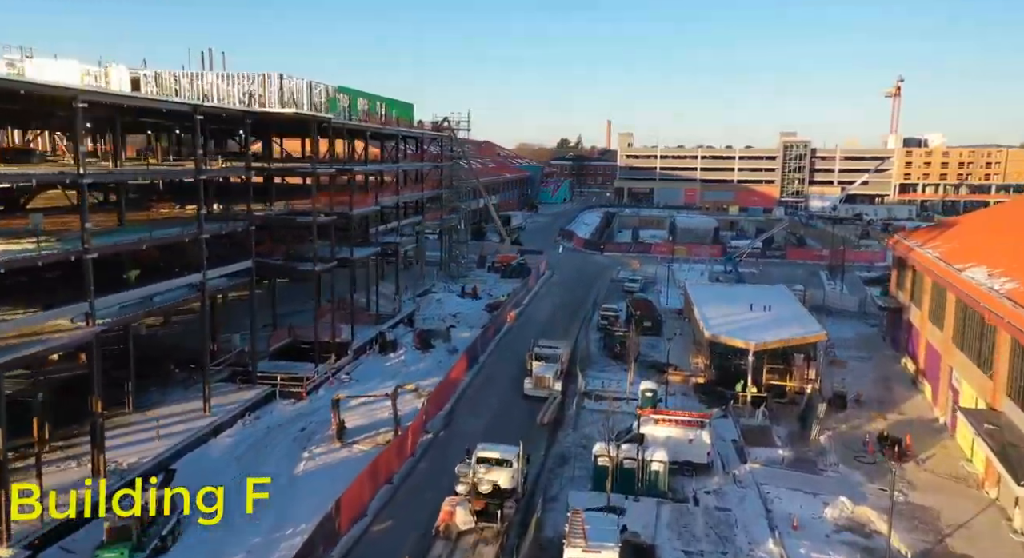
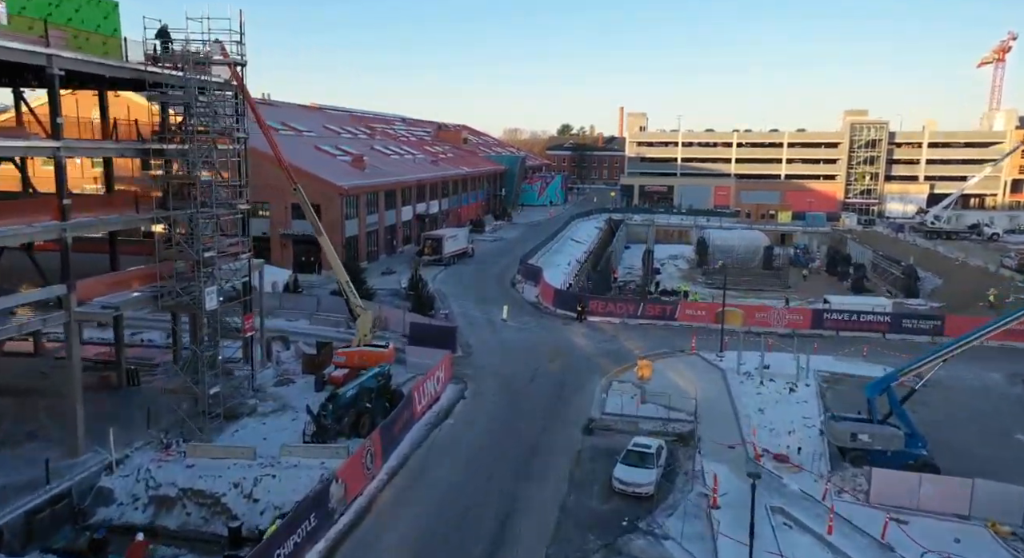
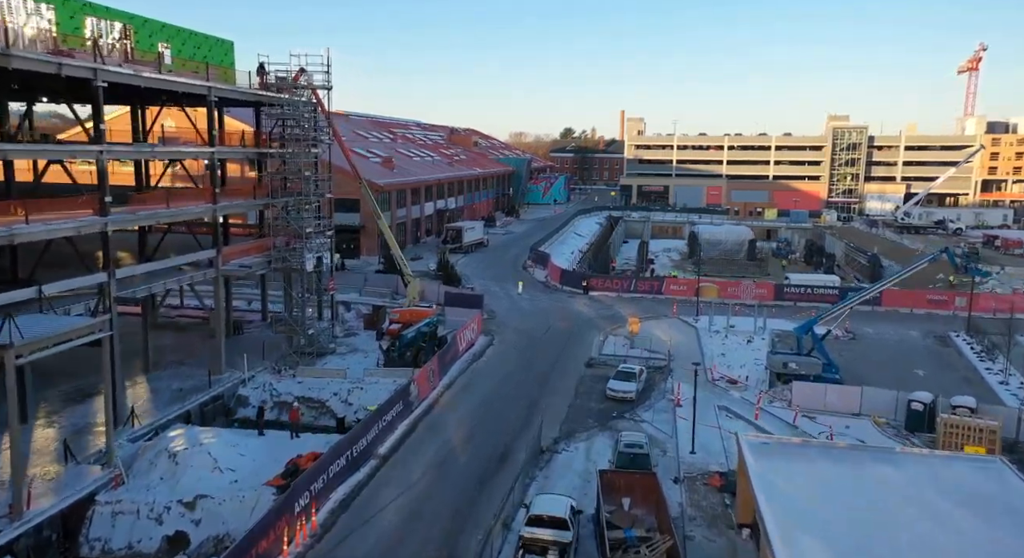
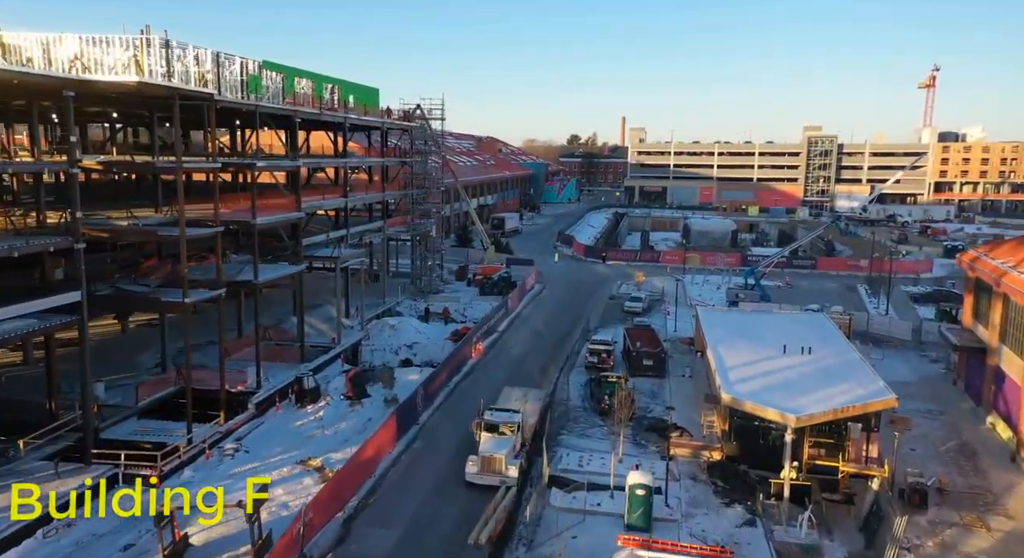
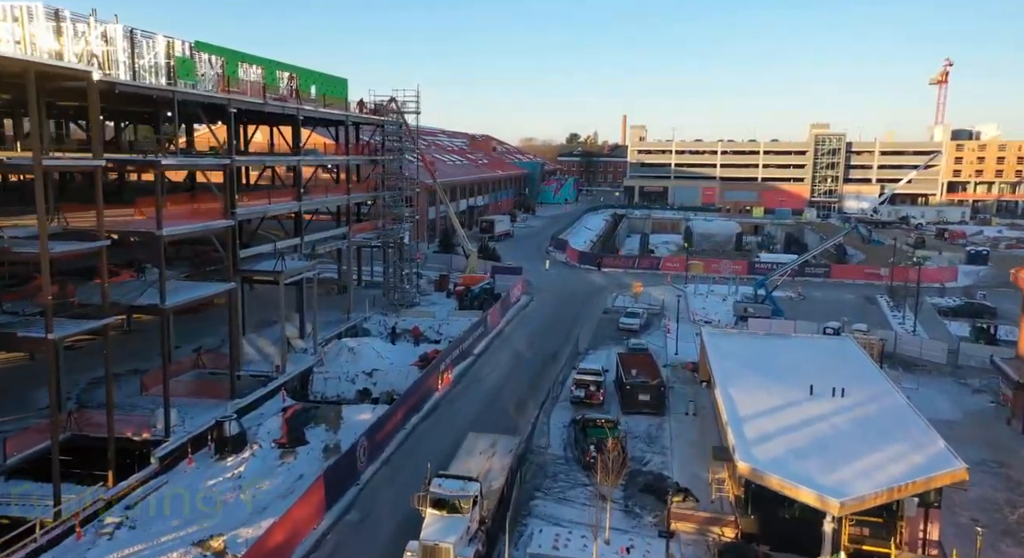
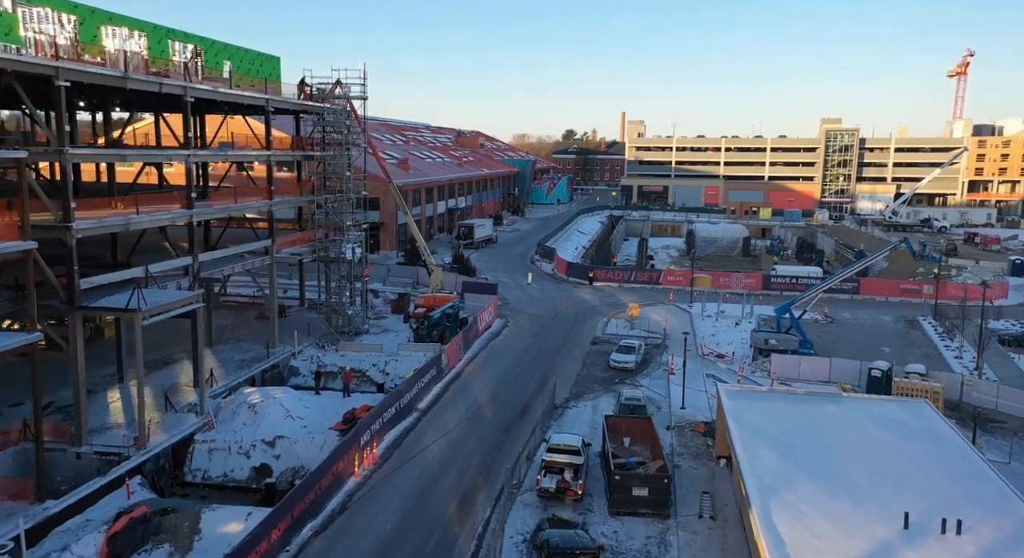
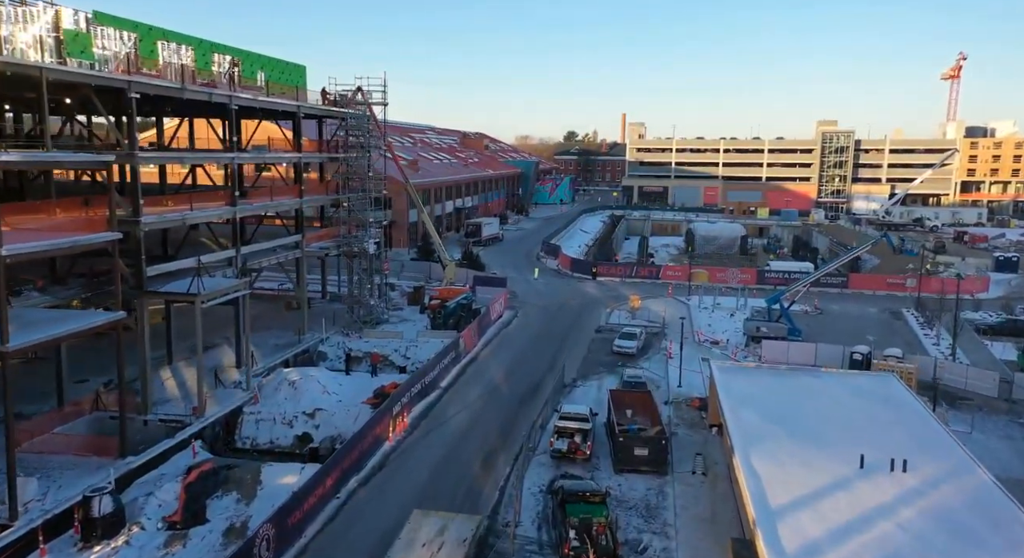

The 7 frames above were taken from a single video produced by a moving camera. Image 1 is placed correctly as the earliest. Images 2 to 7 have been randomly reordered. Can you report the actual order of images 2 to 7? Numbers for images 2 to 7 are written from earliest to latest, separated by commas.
4, 5, 7, 6, 3, 2
